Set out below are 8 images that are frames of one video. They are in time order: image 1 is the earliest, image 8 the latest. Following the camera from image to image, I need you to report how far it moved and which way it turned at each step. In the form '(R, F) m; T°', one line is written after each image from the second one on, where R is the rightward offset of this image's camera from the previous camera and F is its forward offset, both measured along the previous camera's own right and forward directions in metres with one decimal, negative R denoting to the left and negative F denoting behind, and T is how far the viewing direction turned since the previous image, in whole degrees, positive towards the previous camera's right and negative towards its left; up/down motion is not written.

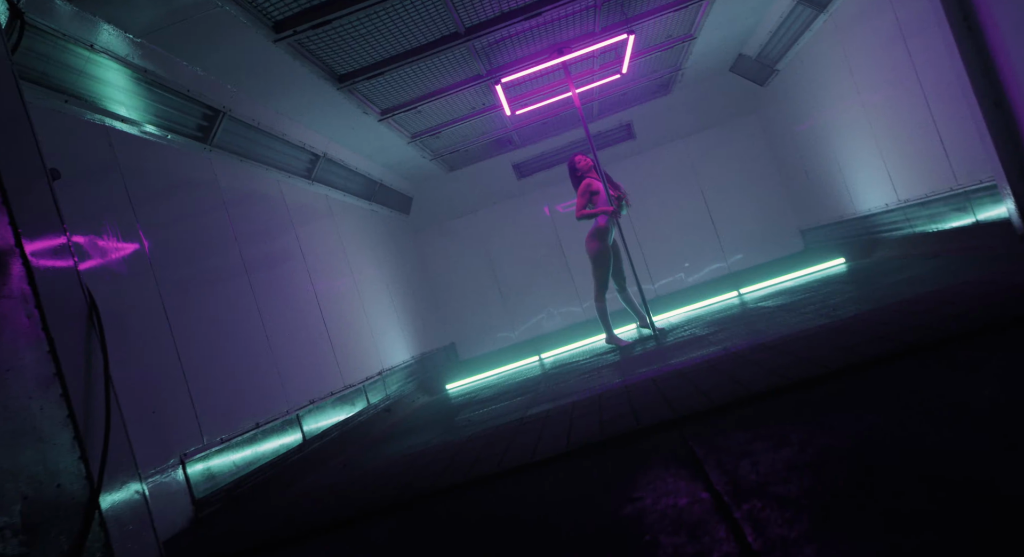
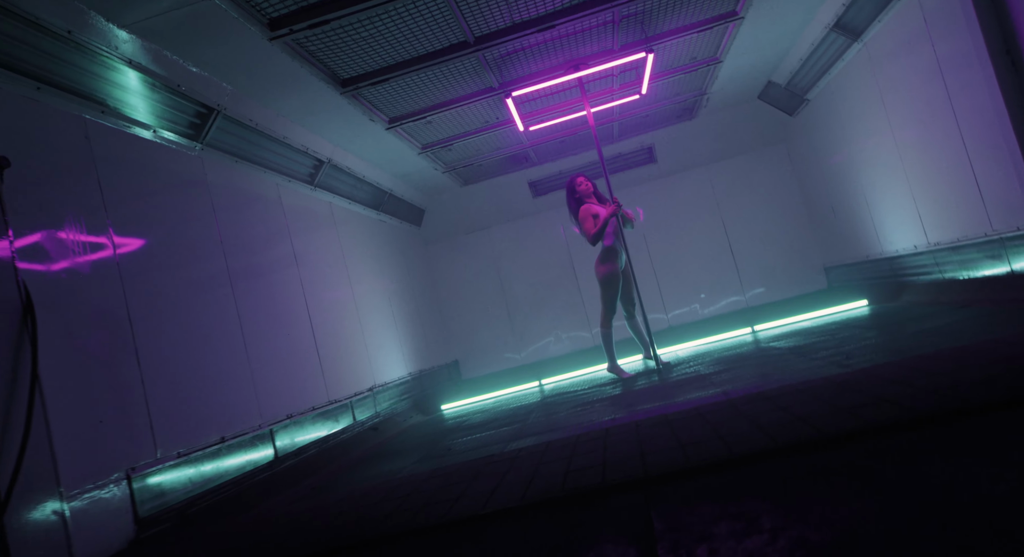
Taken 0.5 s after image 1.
(+0.2, +0.2) m; -2°
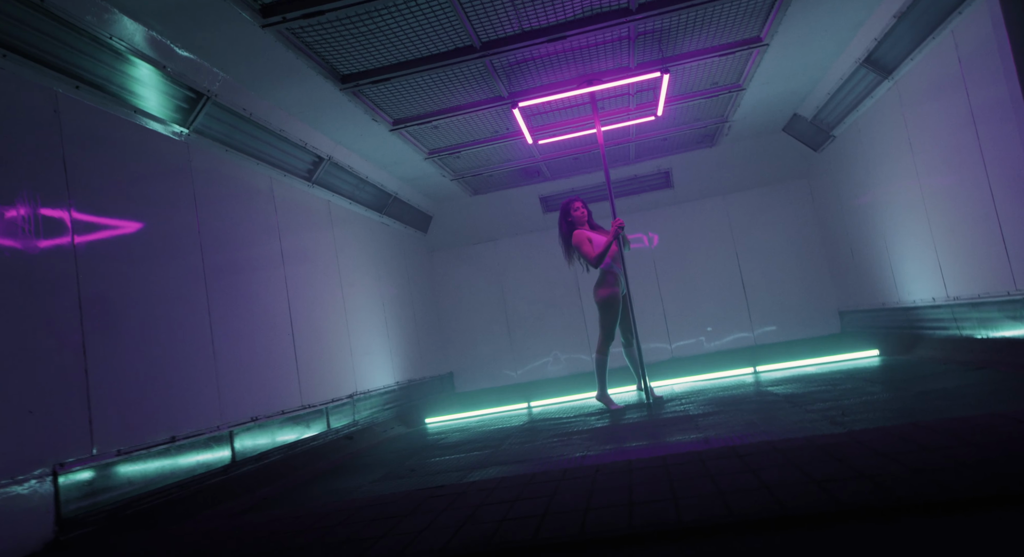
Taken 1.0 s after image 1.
(+0.2, +0.2) m; -2°
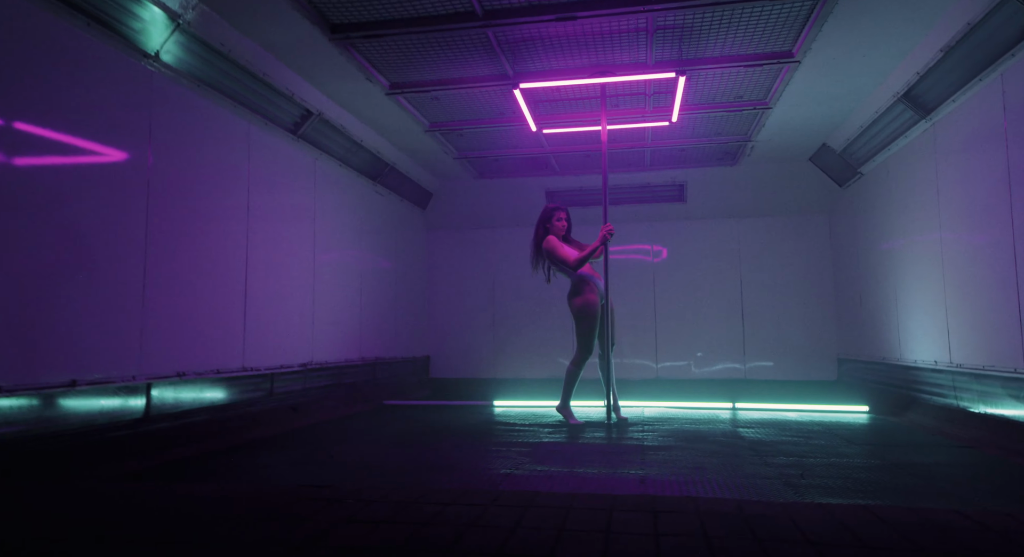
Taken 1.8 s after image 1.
(+0.3, +0.3) m; -1°
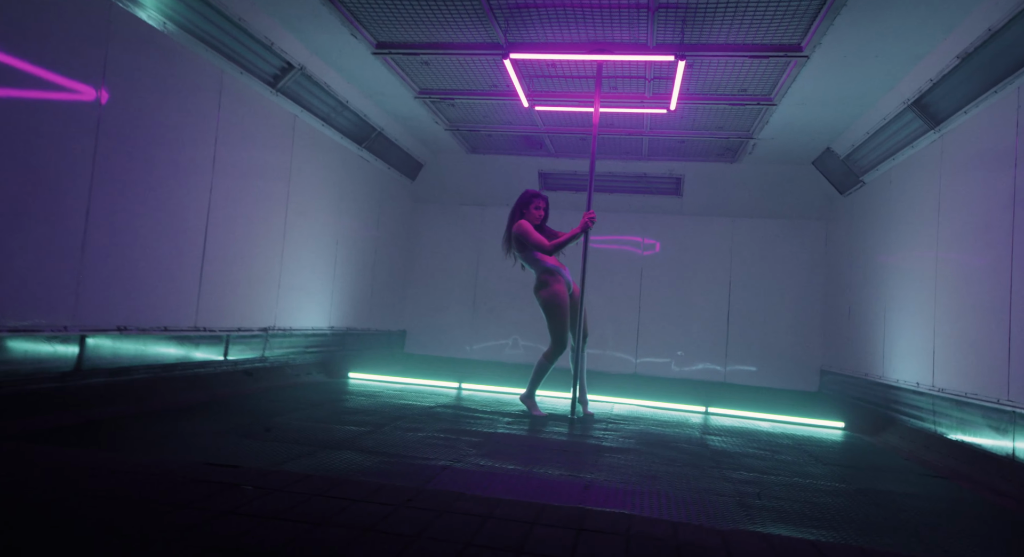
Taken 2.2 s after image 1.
(+0.2, +0.2) m; 0°
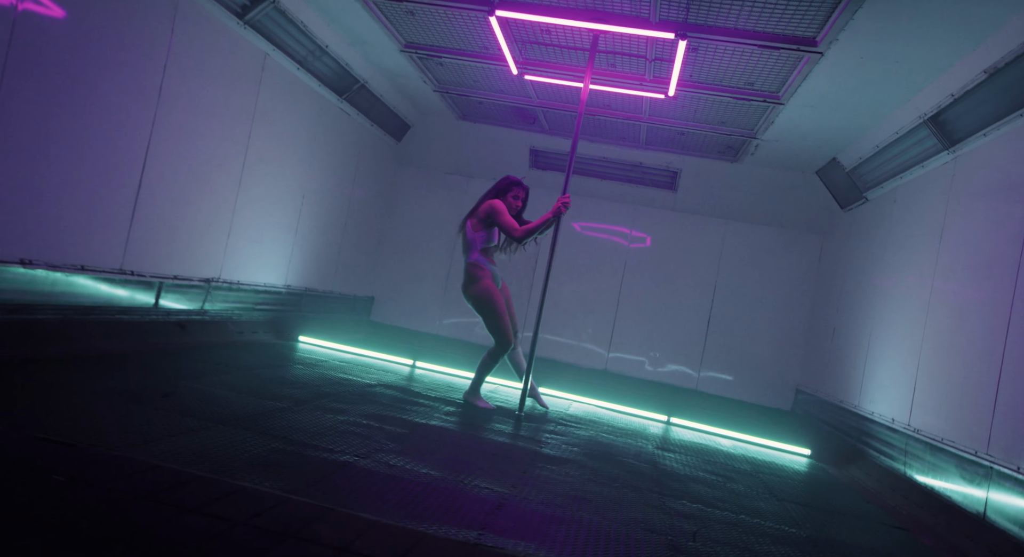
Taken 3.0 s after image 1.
(+0.3, +0.4) m; 0°
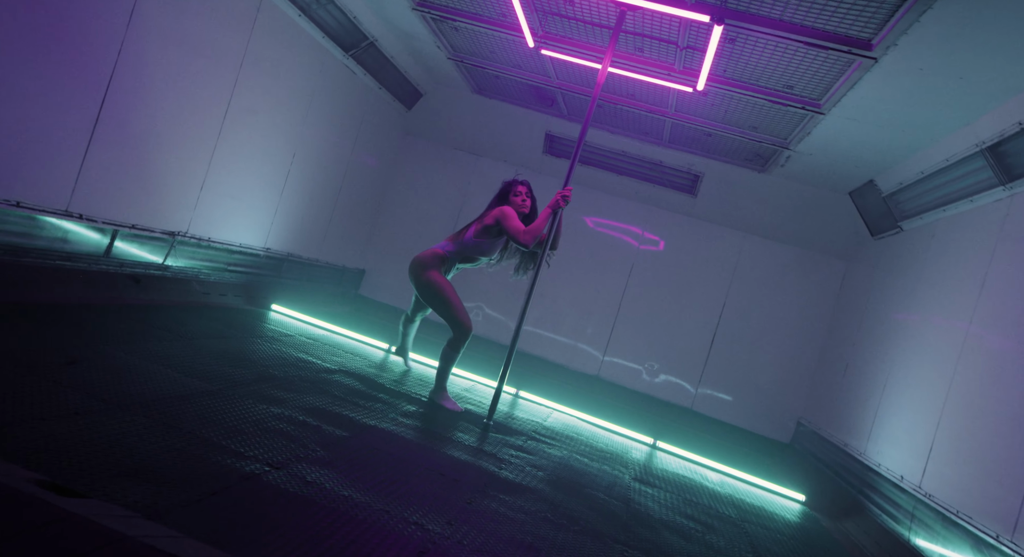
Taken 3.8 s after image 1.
(+0.2, +0.4) m; -1°
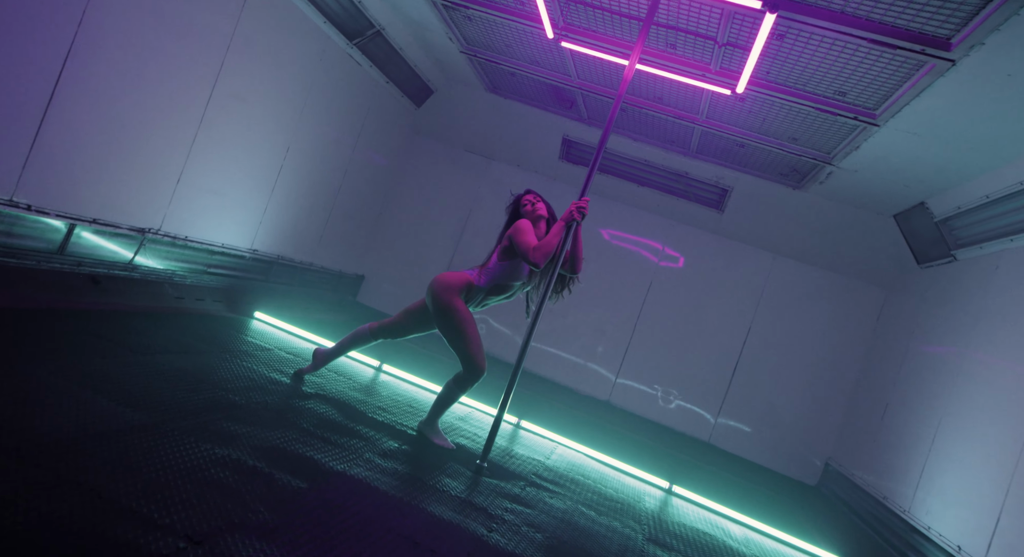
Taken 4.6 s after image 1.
(0.0, +0.5) m; -1°
